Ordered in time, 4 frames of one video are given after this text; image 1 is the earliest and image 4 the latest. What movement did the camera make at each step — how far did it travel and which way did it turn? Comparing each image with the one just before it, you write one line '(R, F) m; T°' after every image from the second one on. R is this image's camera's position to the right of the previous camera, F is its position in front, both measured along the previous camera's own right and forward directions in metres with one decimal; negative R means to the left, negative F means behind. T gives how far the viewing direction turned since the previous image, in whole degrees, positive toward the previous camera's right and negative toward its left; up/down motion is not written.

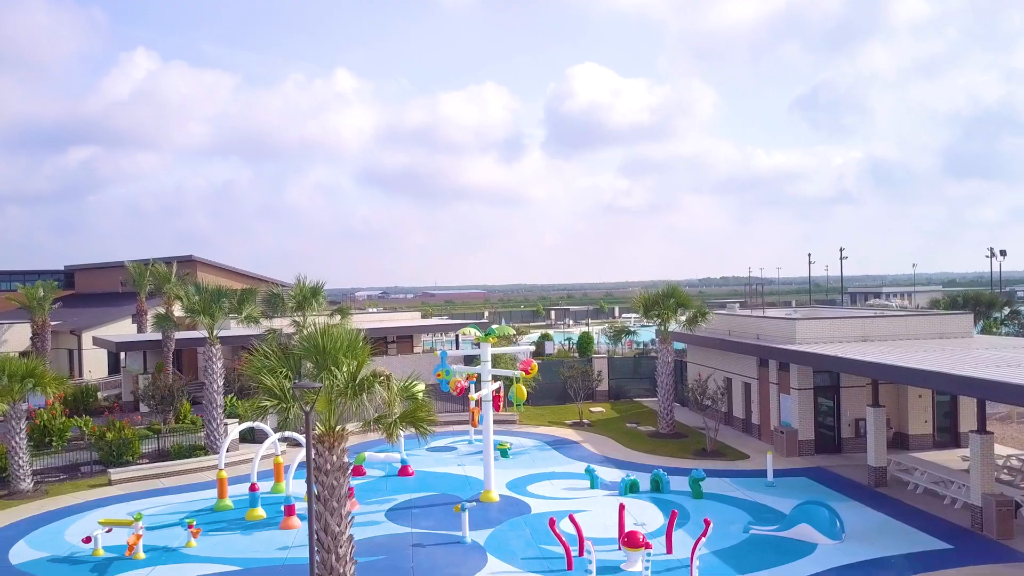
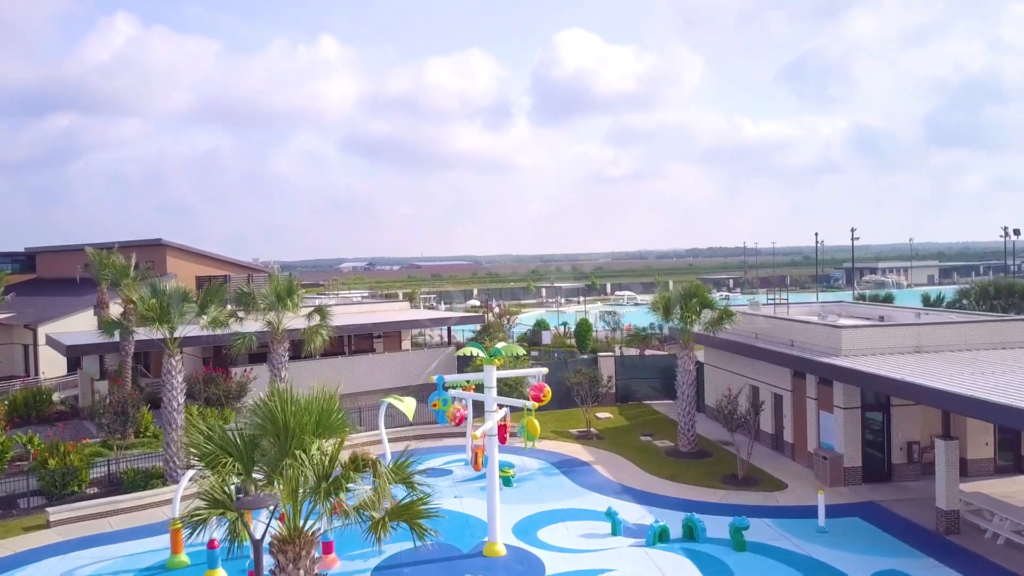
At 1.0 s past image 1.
(-0.4, +3.0) m; +1°
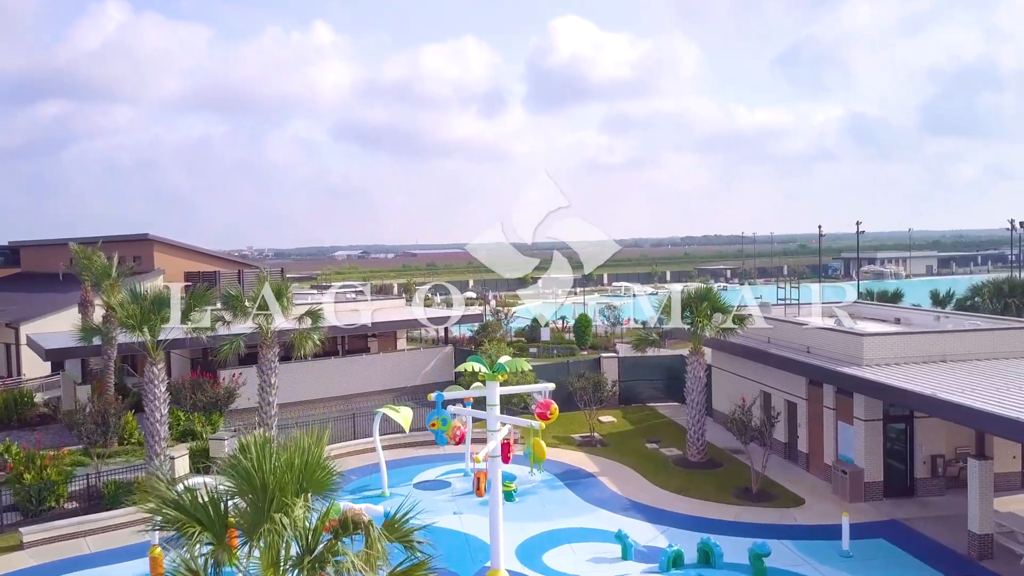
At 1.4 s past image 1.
(-0.2, +1.1) m; 0°
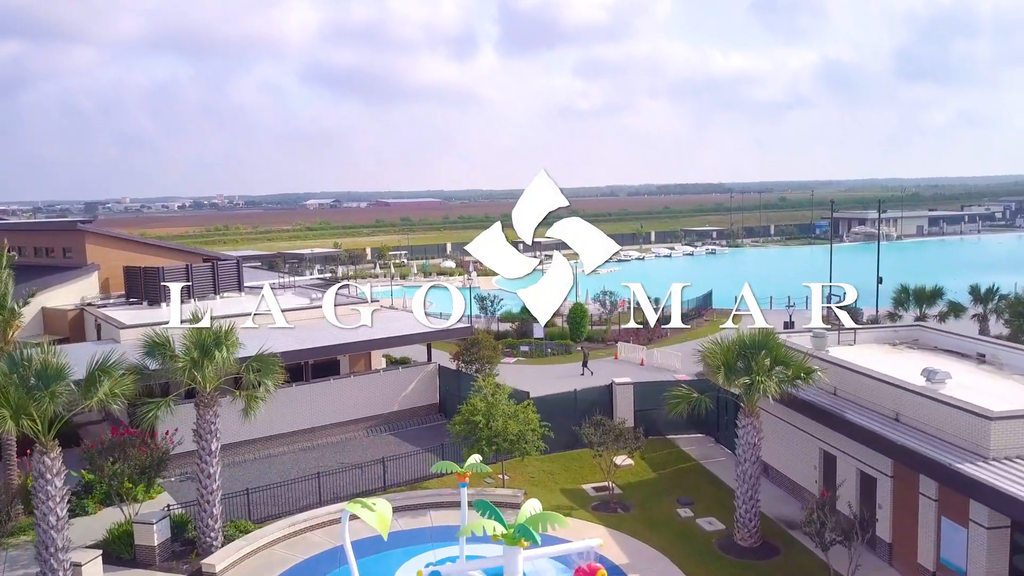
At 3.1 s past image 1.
(-0.6, +4.7) m; +2°
